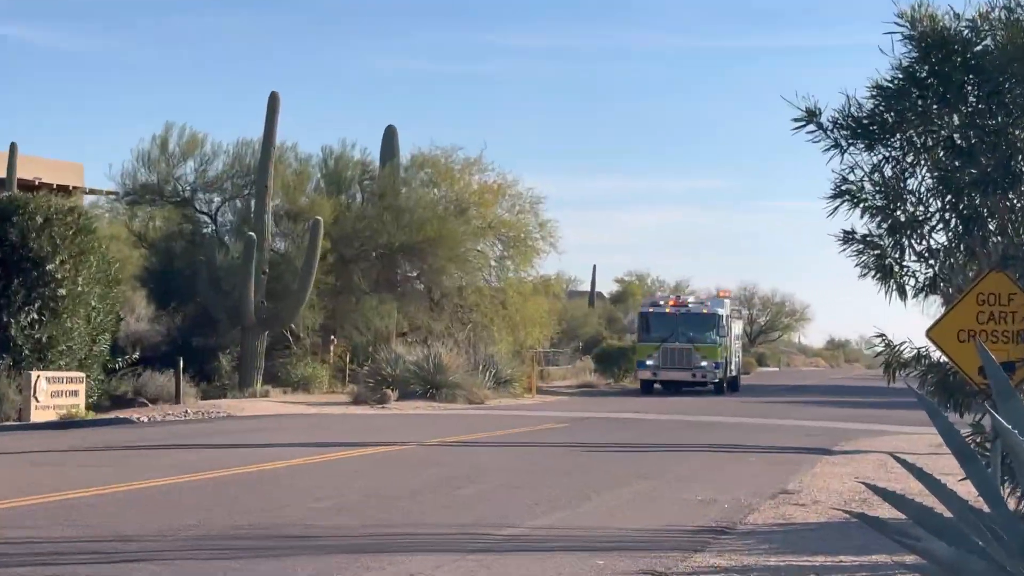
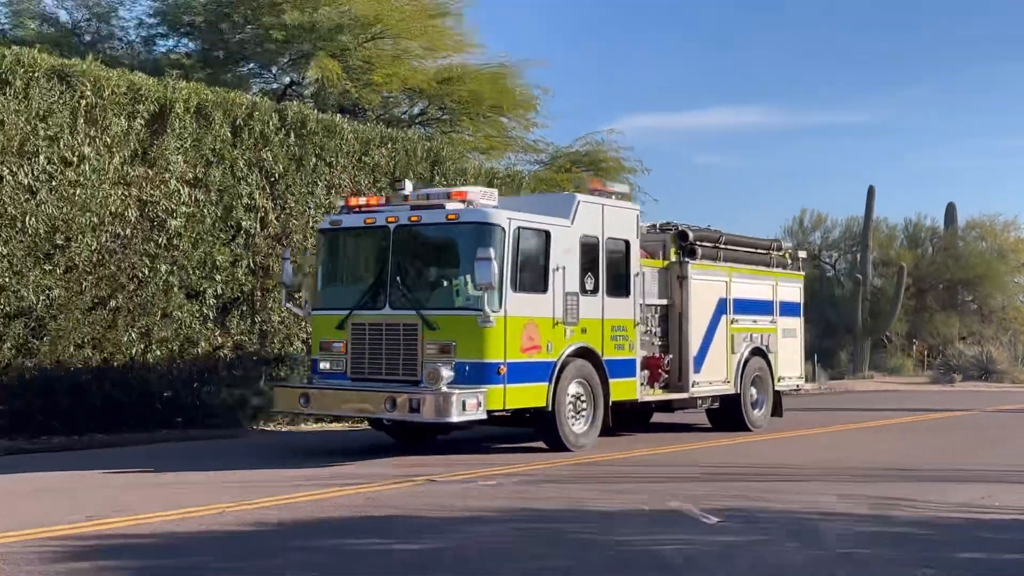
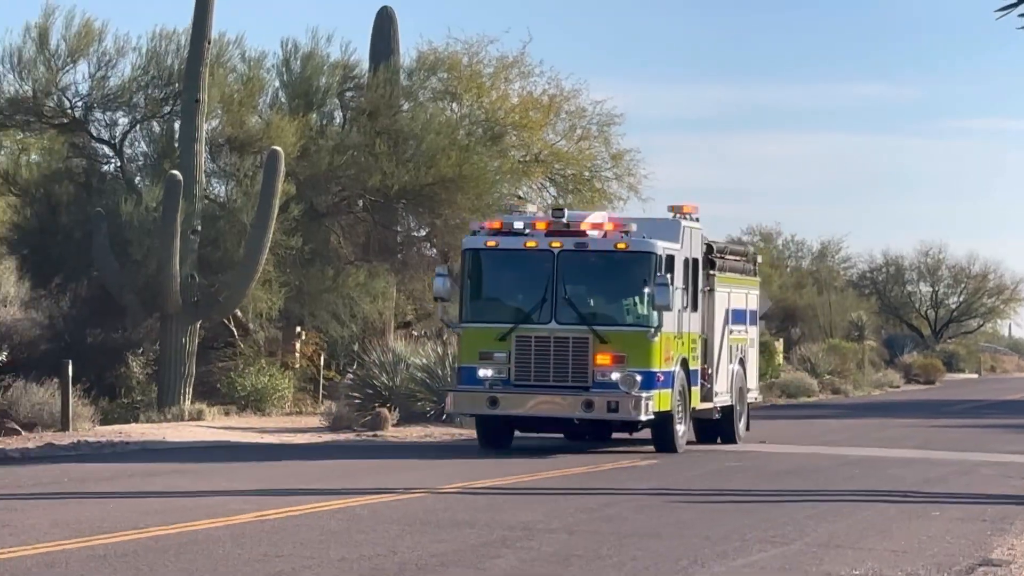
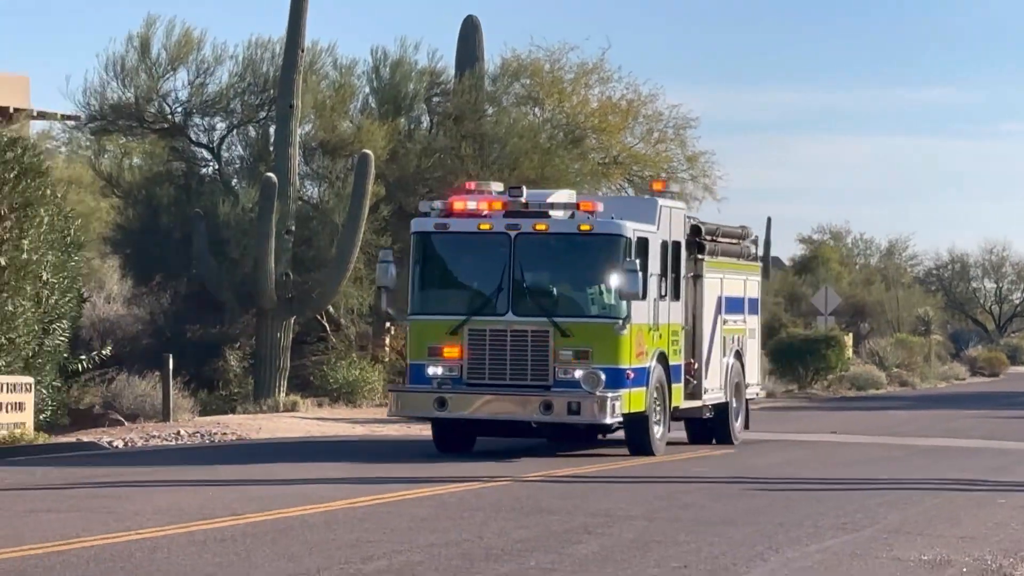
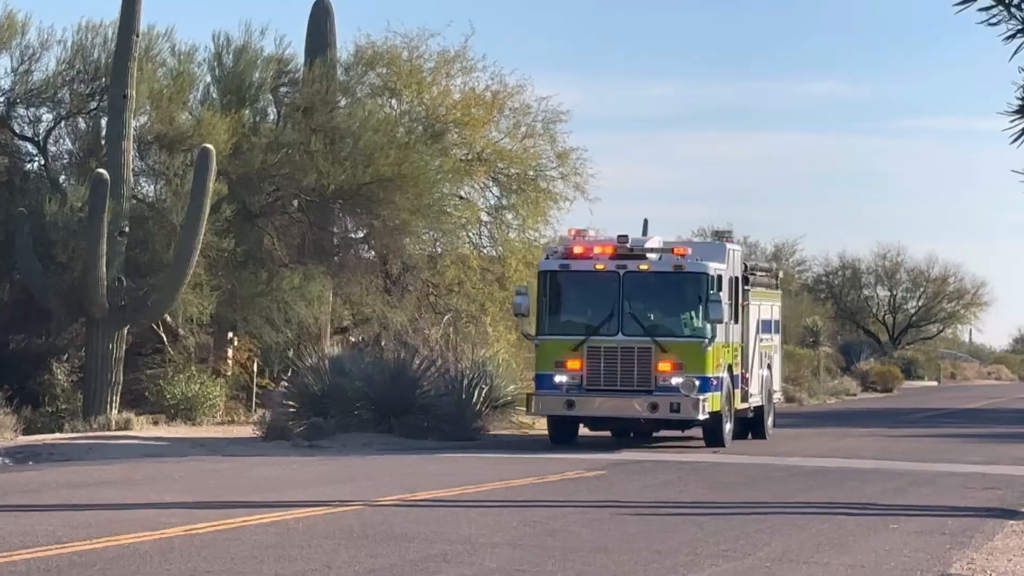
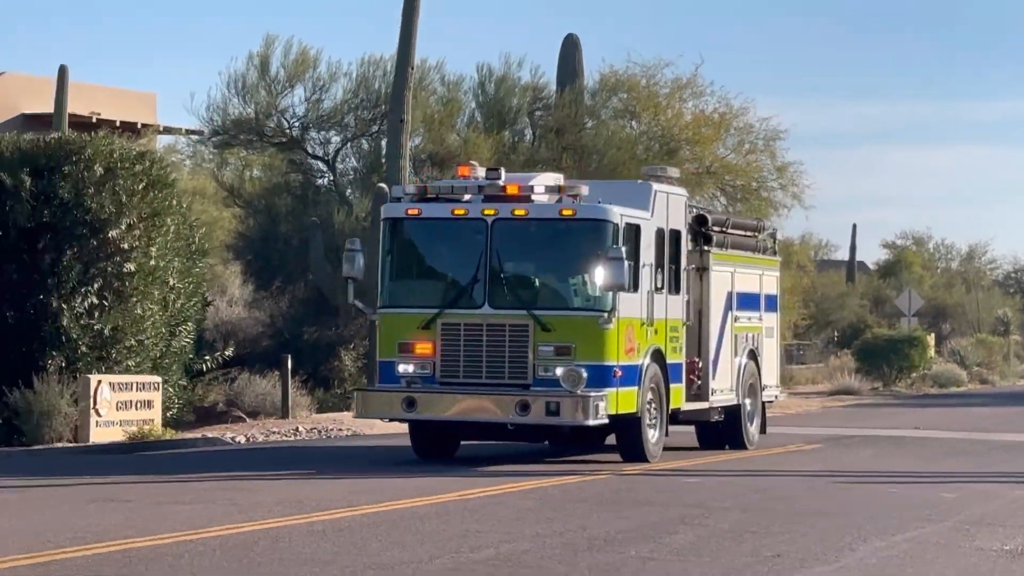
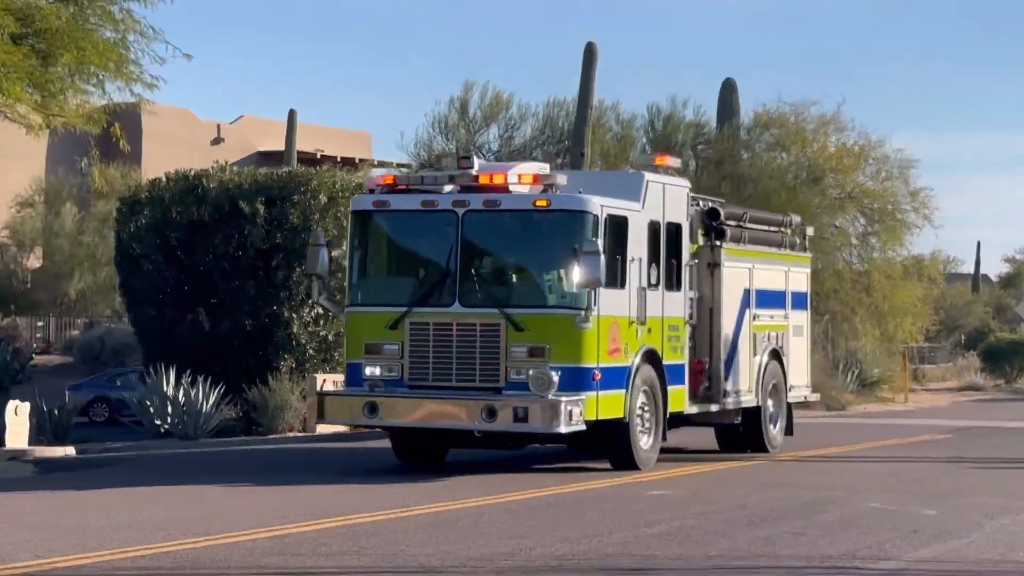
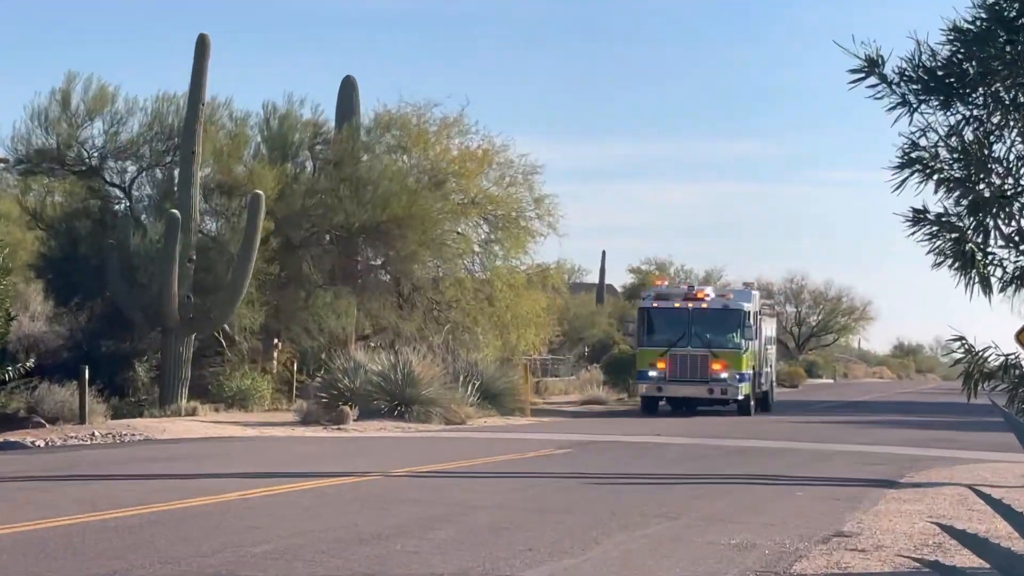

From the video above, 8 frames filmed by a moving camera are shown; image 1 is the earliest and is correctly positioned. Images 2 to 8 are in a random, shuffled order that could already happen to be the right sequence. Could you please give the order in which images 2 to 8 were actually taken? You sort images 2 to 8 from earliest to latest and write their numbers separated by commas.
8, 5, 3, 4, 6, 7, 2
